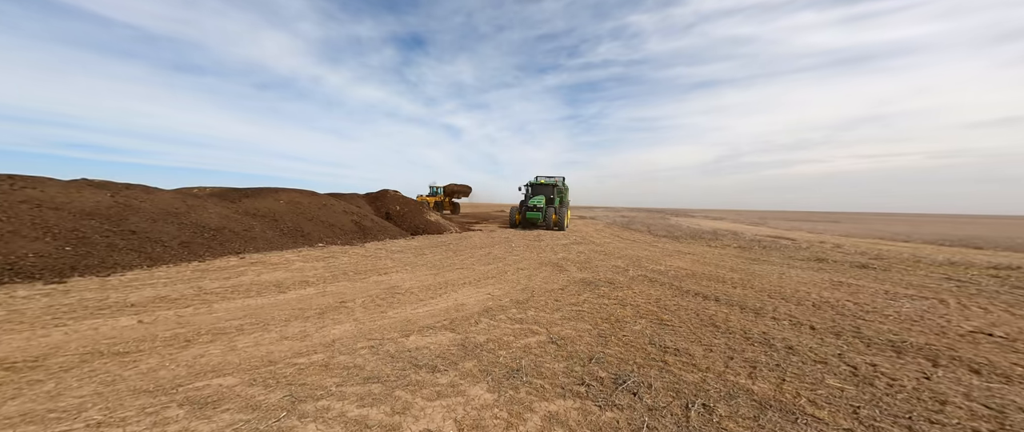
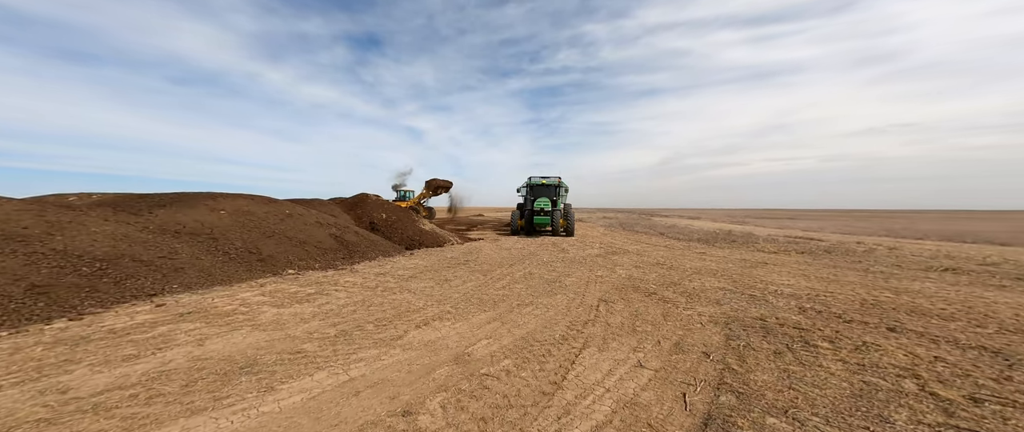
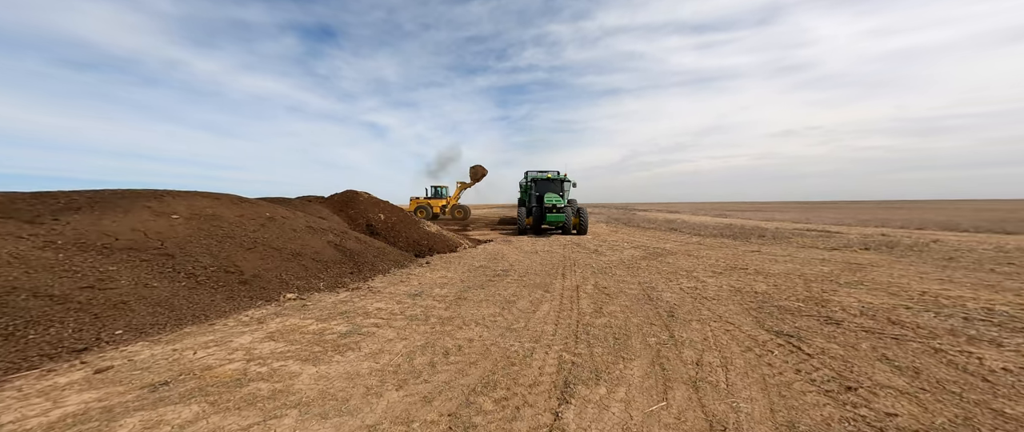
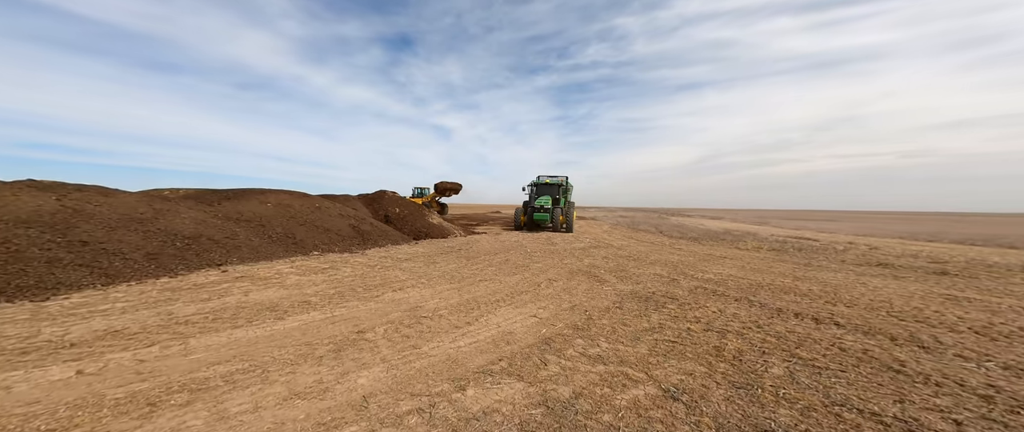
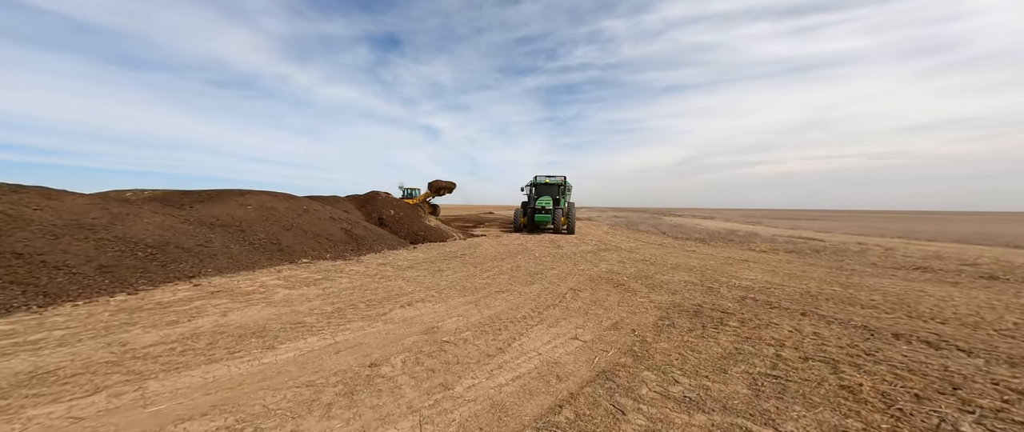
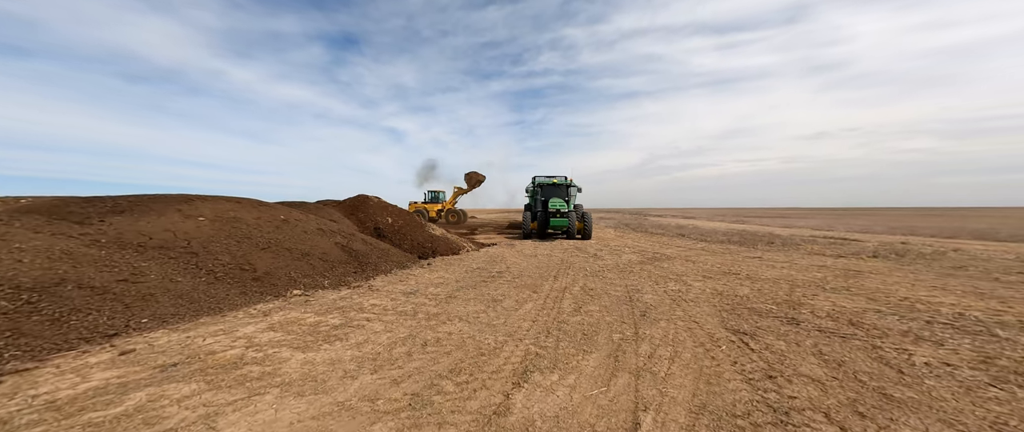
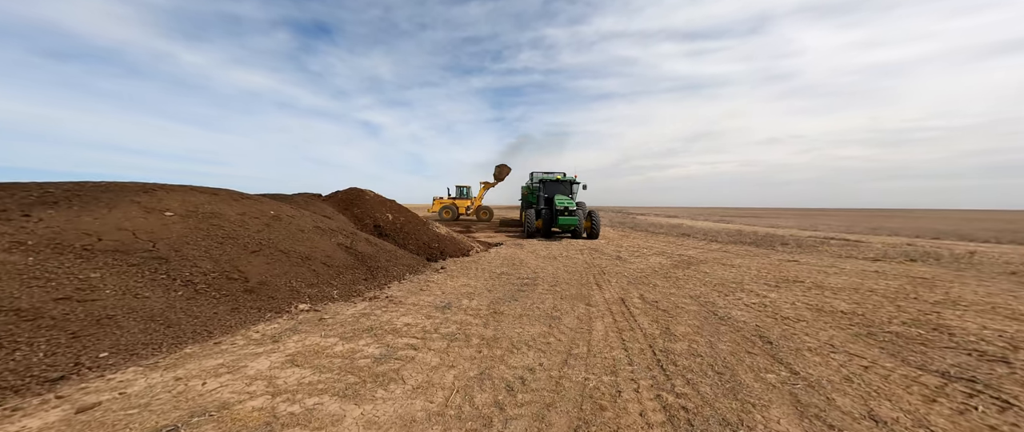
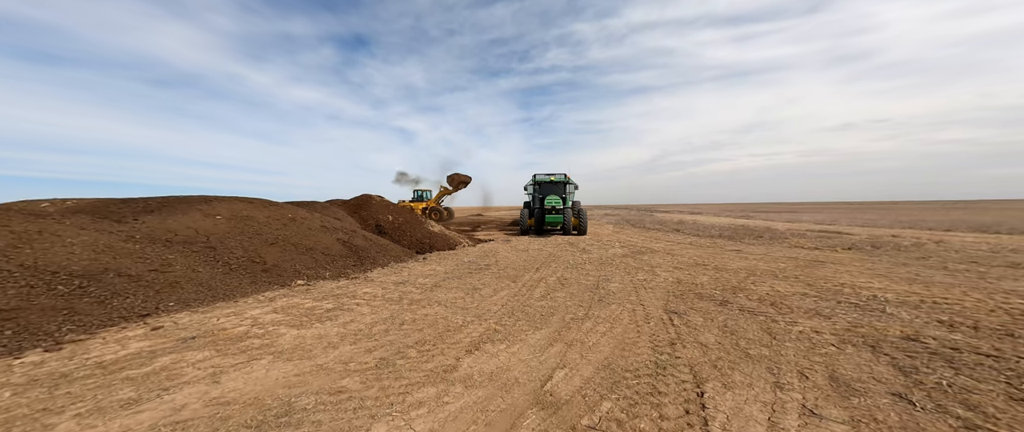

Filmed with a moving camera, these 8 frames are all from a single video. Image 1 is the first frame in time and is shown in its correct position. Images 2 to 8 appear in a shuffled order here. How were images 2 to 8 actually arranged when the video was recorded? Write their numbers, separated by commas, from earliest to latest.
4, 5, 2, 8, 6, 3, 7
